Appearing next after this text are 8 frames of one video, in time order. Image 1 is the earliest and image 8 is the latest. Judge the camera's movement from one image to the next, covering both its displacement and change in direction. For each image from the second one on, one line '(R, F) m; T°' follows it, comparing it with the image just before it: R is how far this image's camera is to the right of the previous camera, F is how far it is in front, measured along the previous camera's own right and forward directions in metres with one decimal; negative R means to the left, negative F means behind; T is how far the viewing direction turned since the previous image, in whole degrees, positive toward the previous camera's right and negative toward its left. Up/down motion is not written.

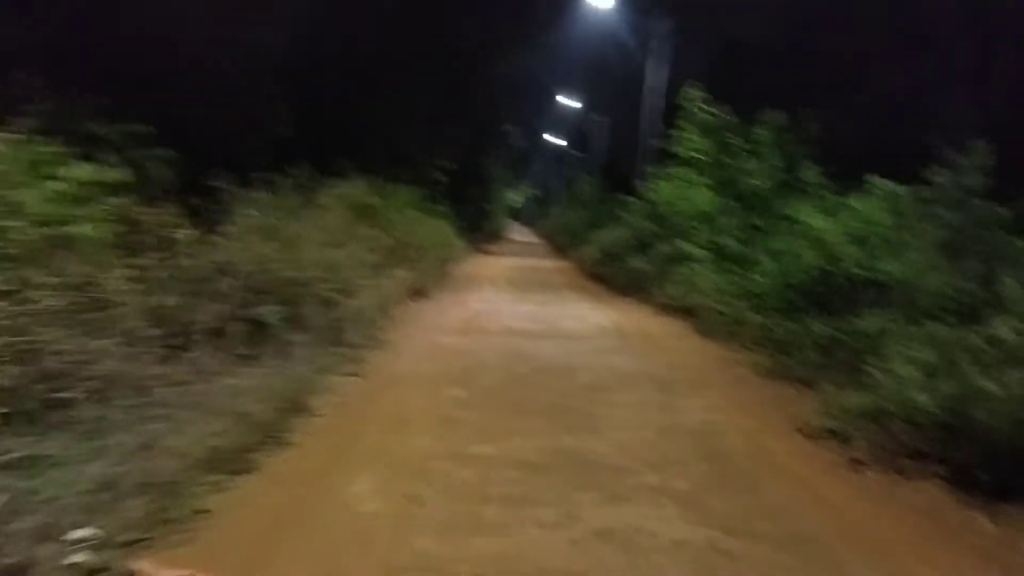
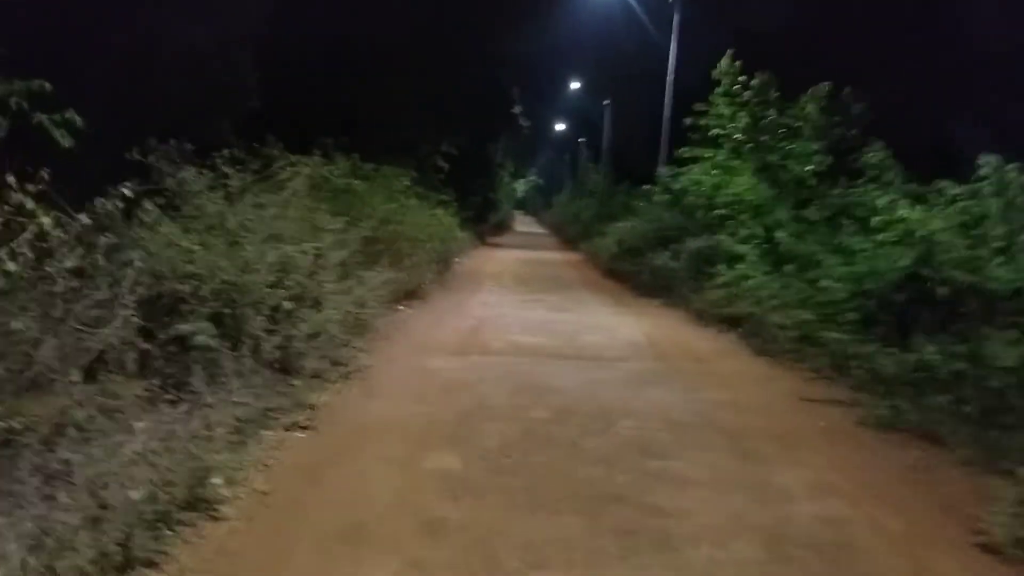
(-0.2, +3.1) m; 0°
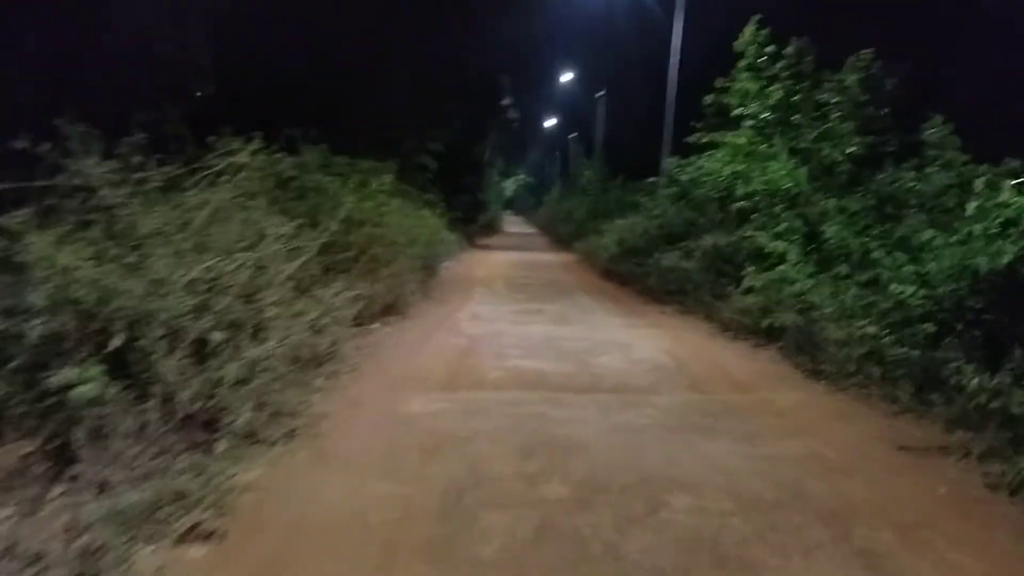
(-0.1, +2.3) m; +1°
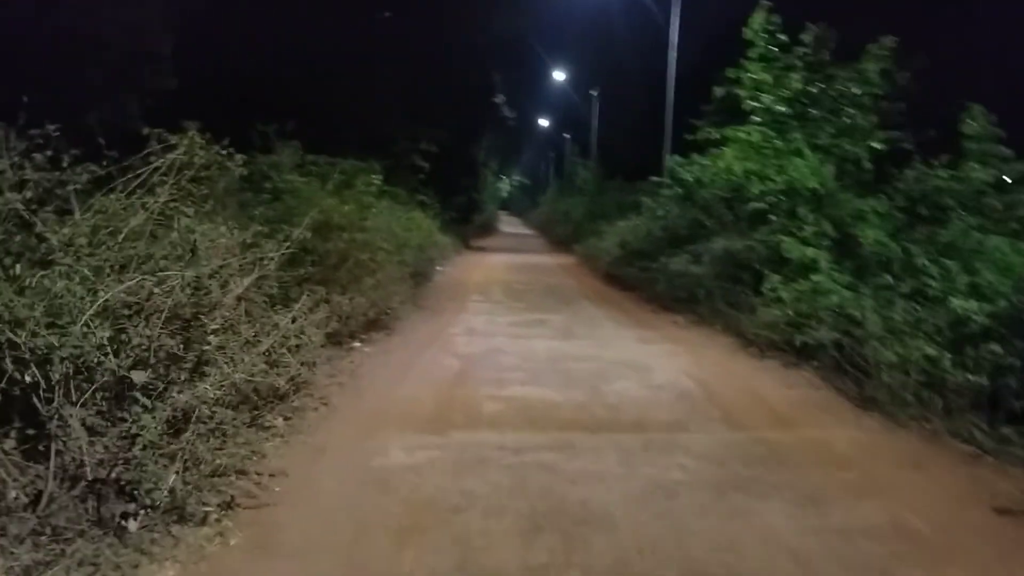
(0.0, +1.5) m; 0°
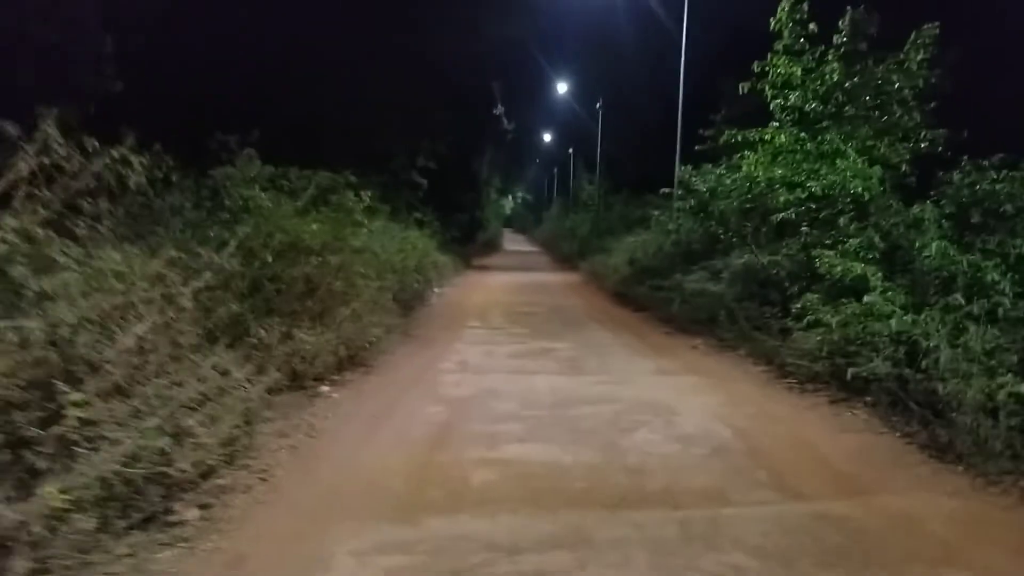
(+0.2, +1.6) m; -1°
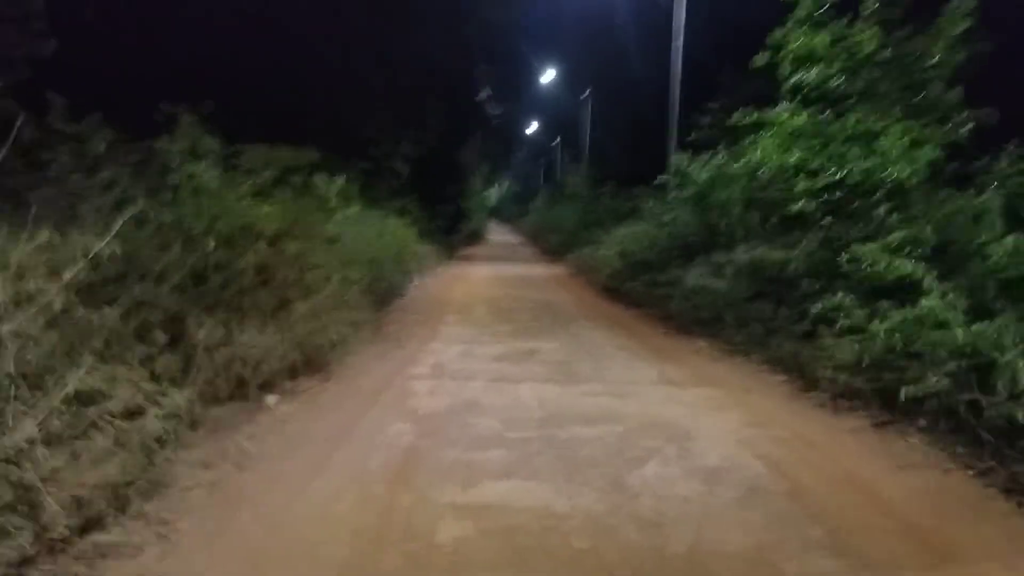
(0.0, +1.5) m; +1°
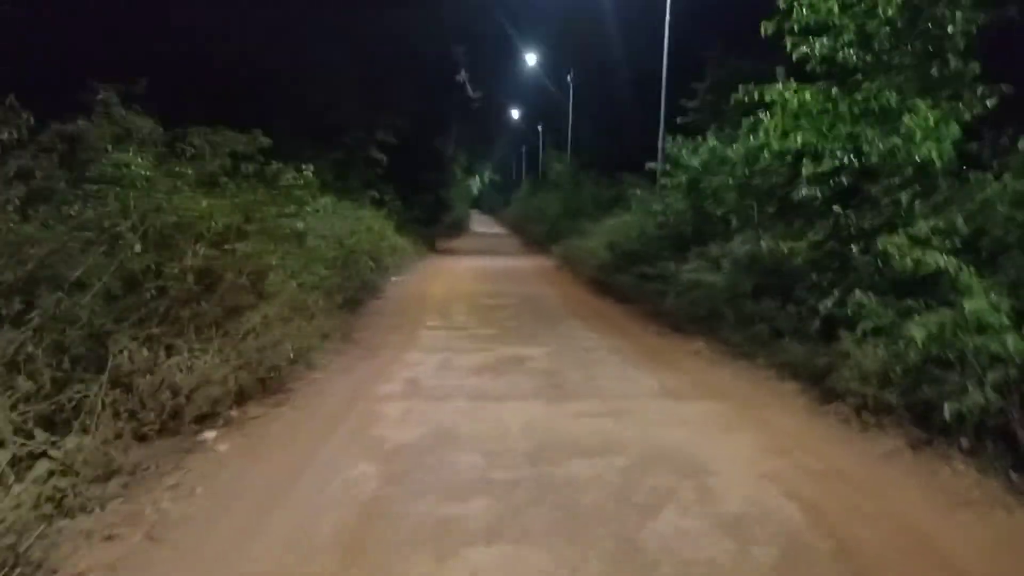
(0.0, +1.2) m; +1°
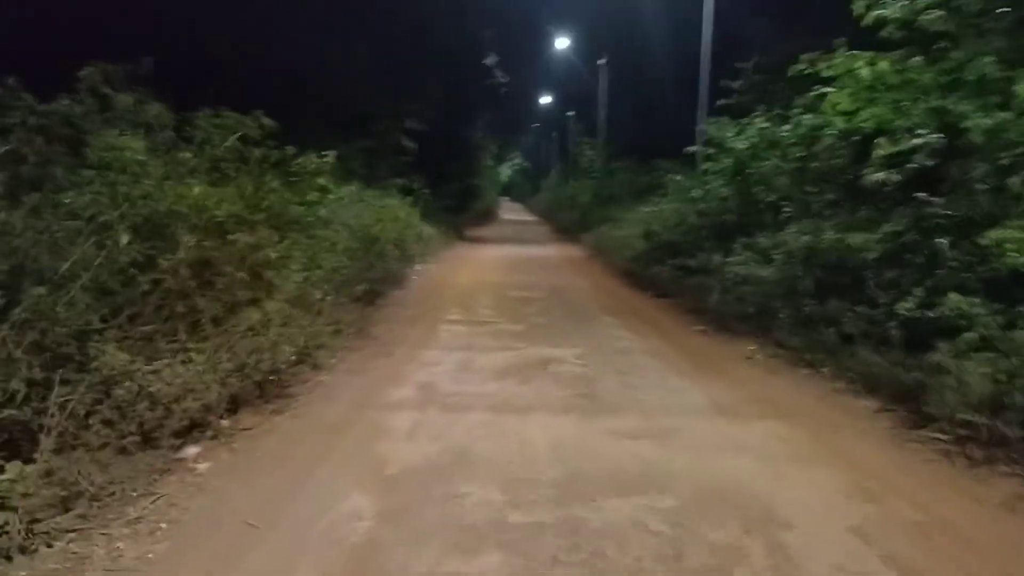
(+0.1, +1.1) m; -3°
